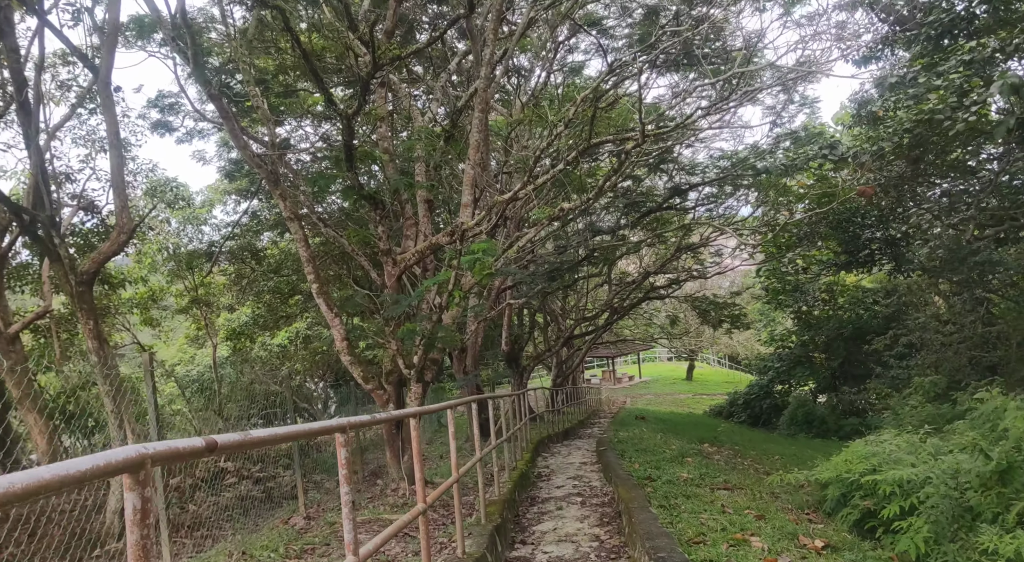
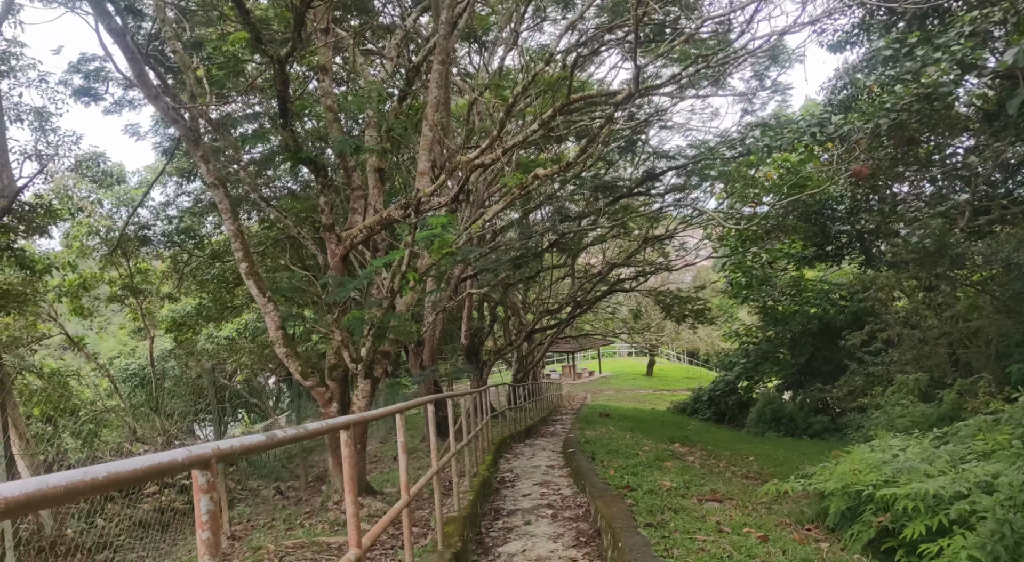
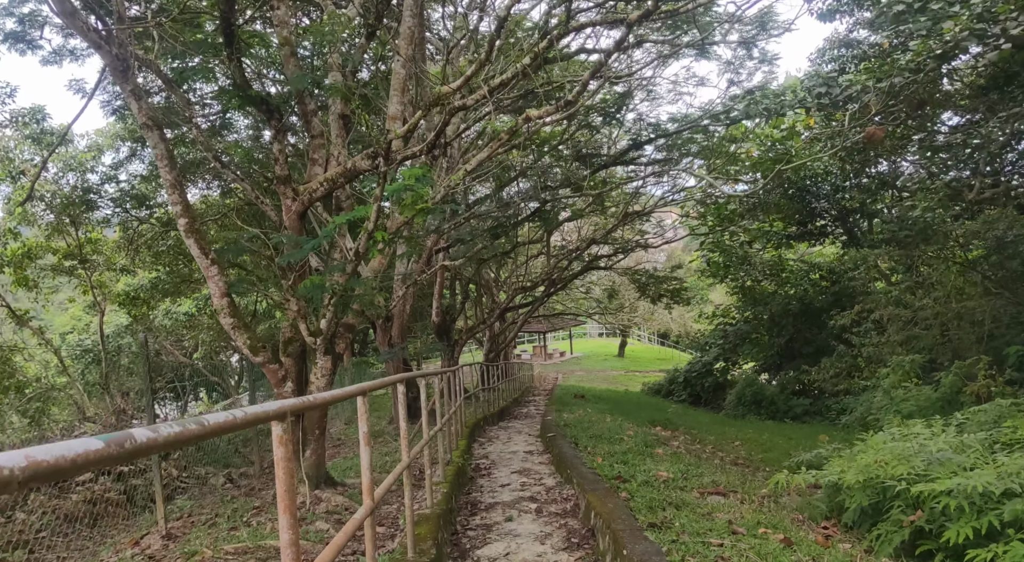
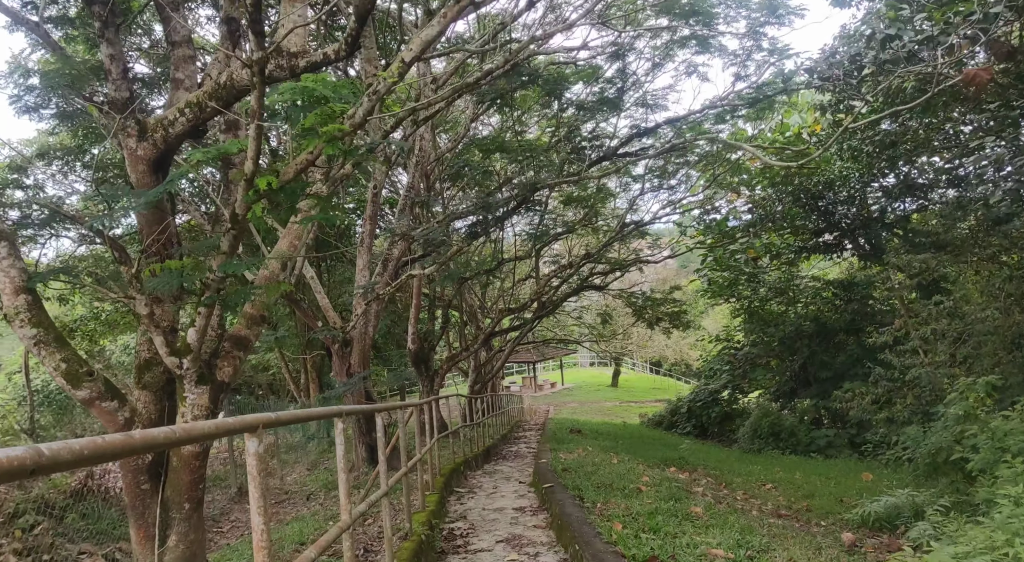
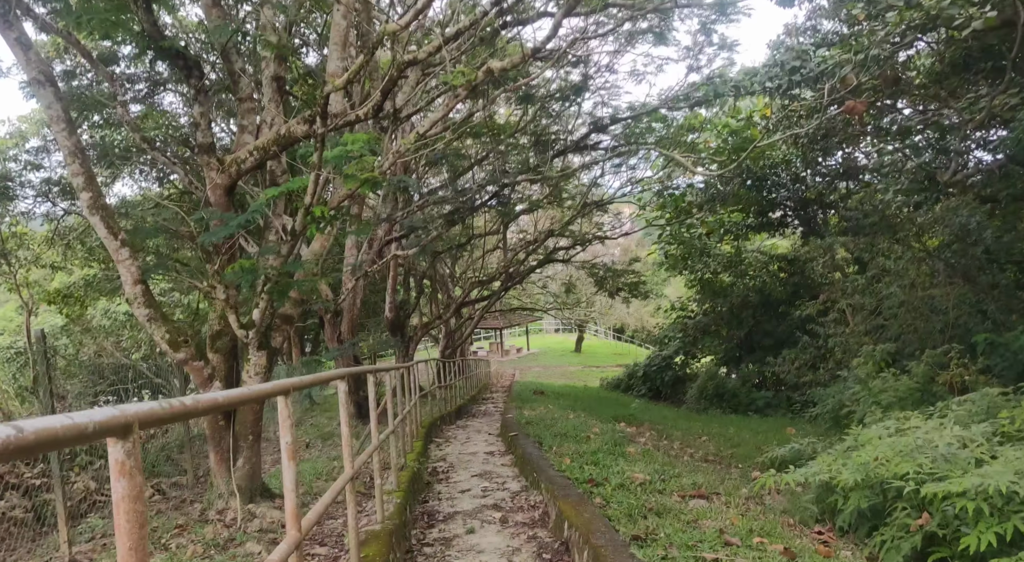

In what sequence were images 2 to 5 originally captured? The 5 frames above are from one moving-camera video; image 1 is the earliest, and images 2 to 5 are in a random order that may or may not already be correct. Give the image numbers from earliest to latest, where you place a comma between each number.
2, 3, 5, 4
